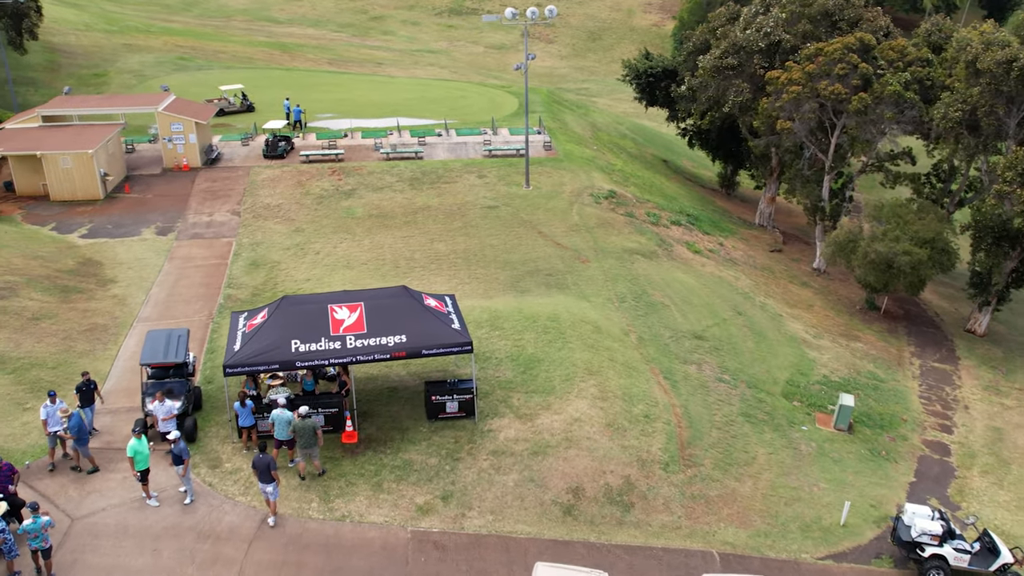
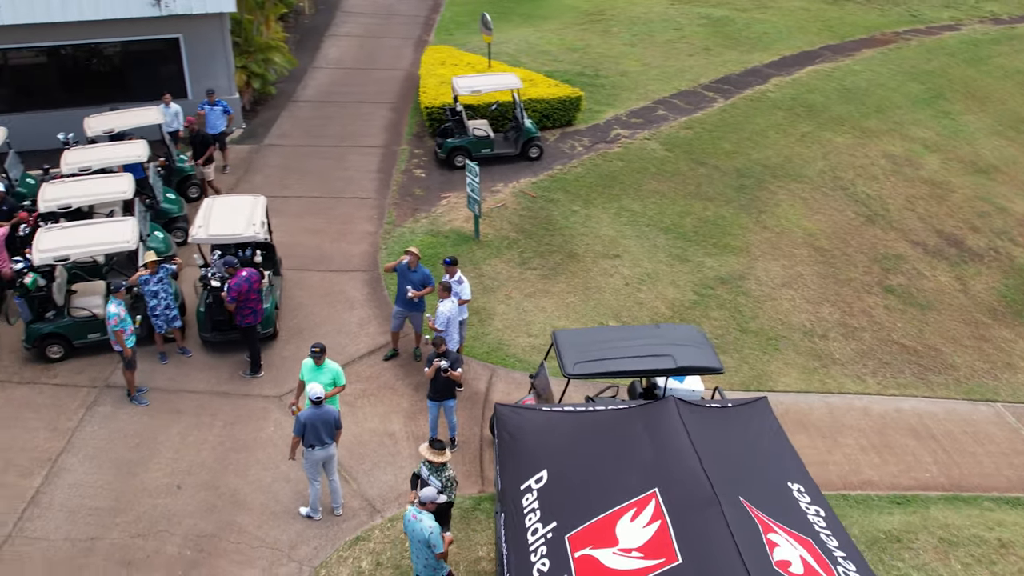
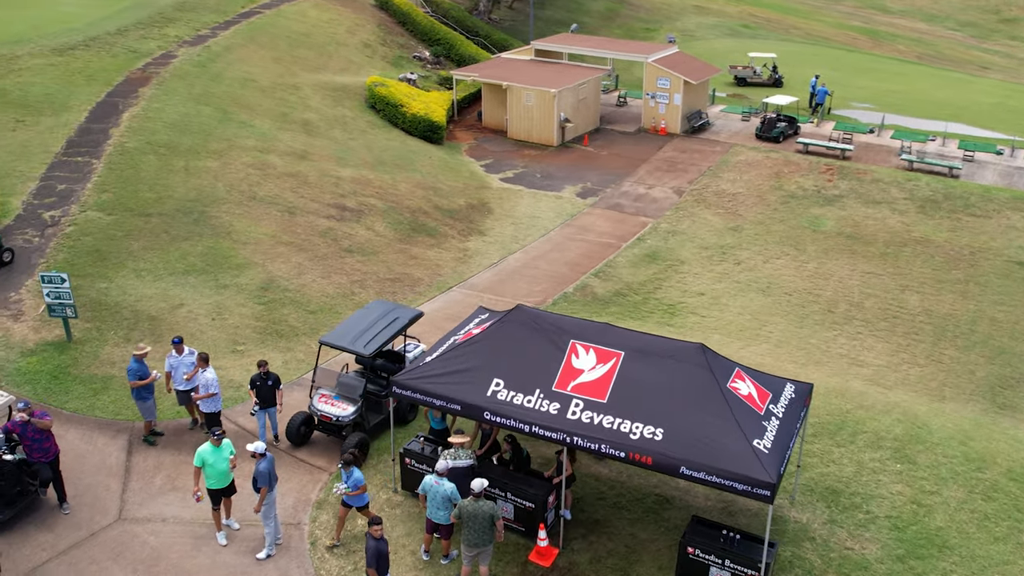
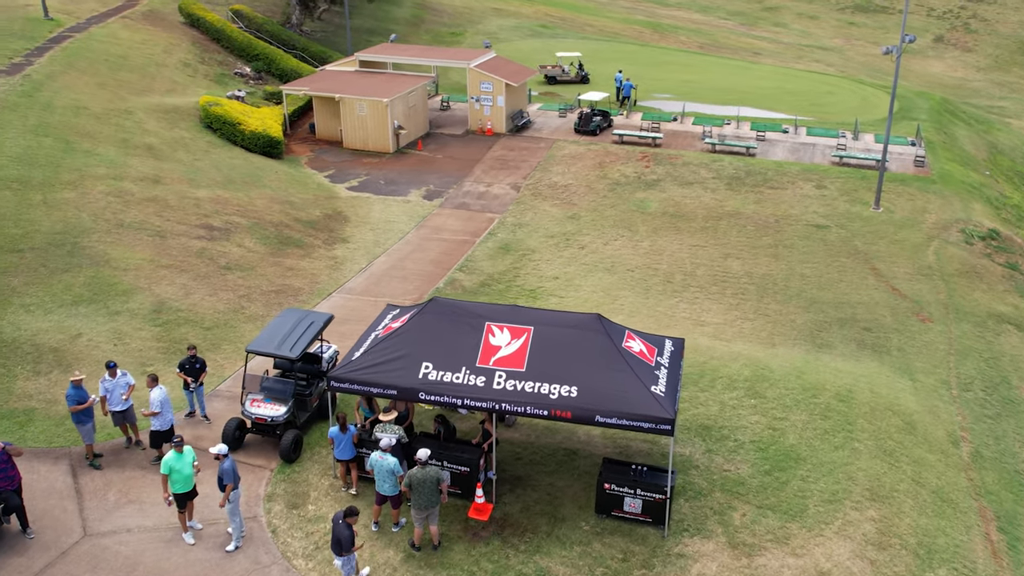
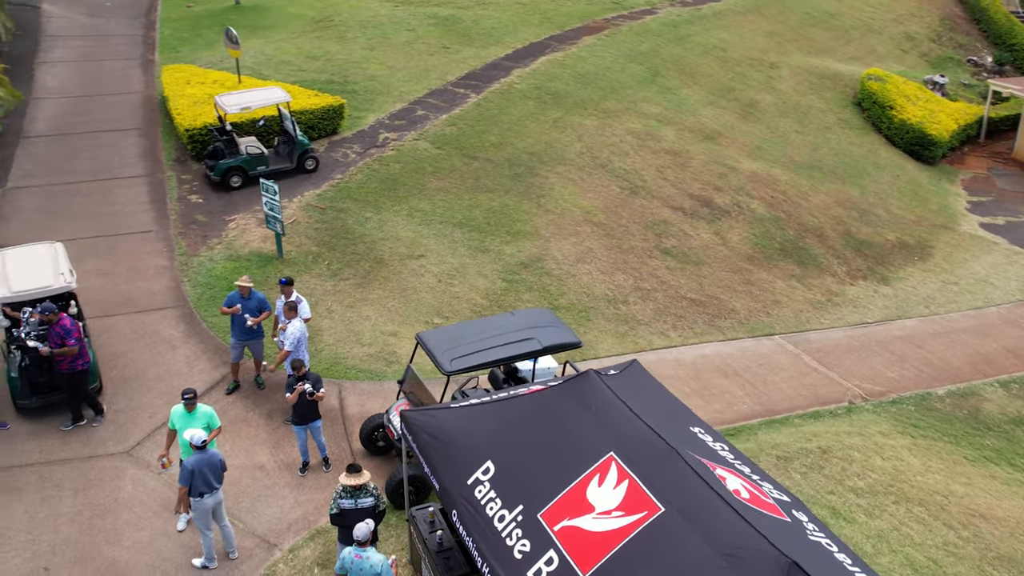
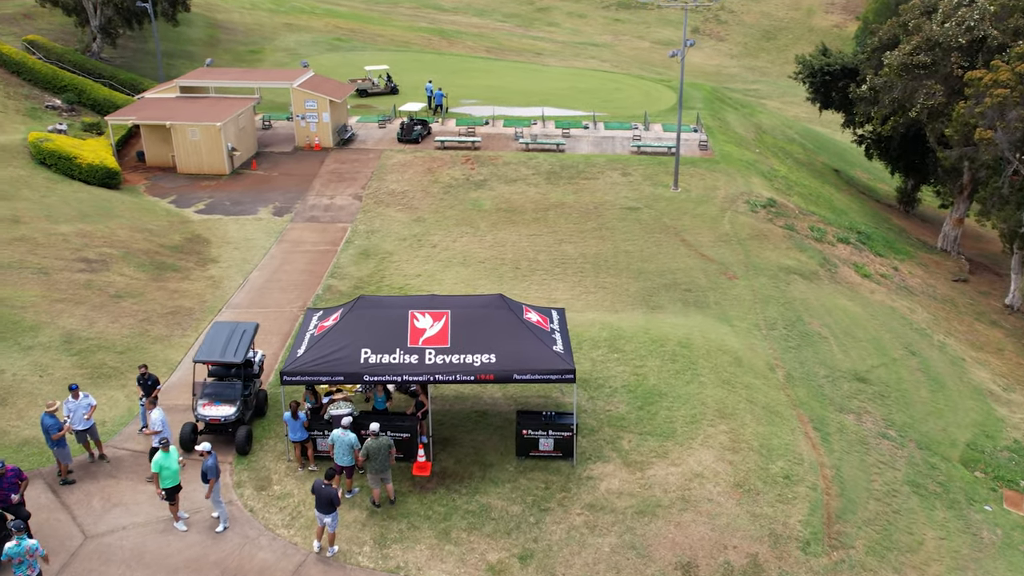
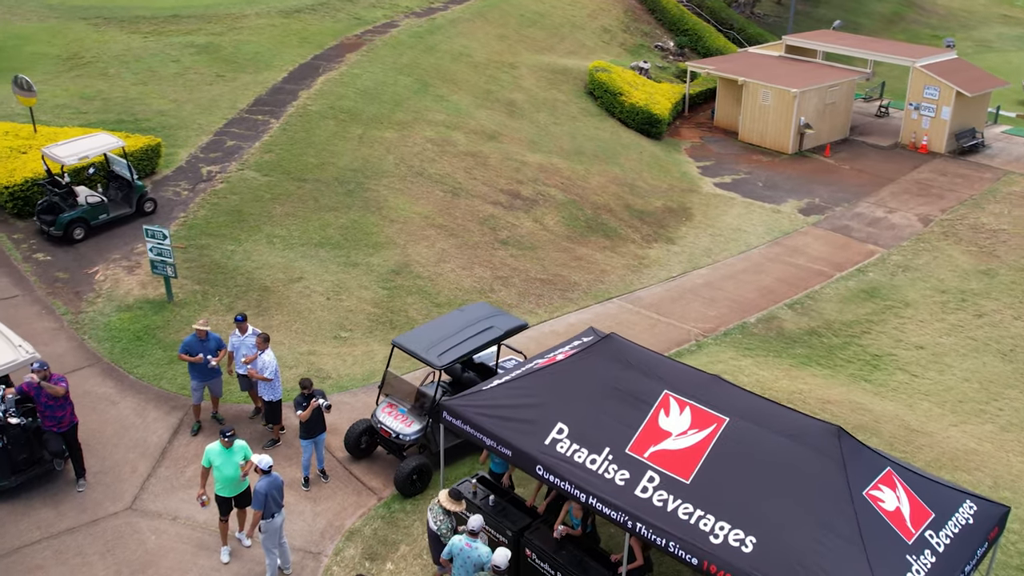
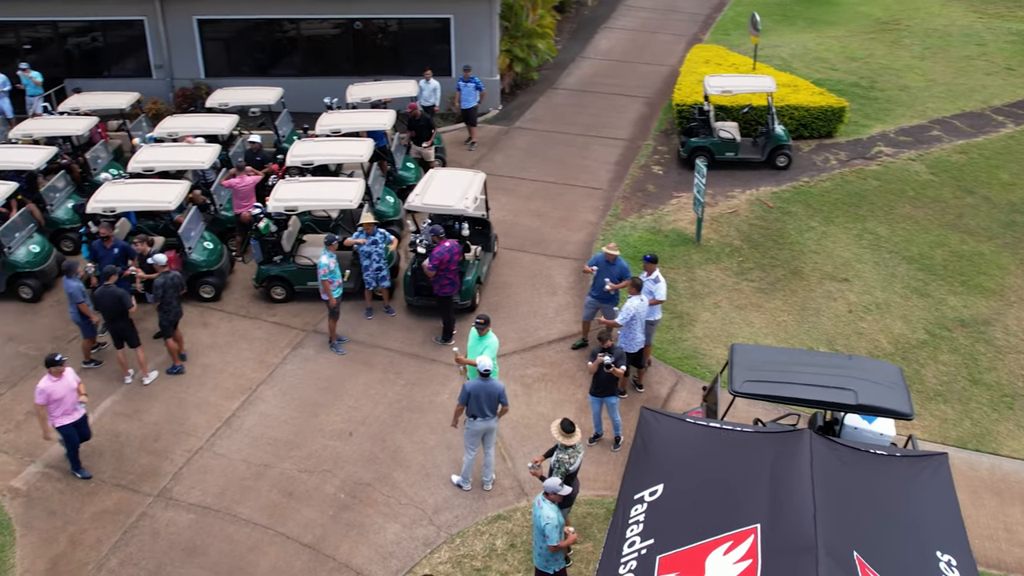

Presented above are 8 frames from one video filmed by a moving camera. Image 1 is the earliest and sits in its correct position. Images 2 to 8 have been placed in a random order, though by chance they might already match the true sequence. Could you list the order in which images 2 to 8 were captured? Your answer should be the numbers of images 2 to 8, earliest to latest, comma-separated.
6, 4, 3, 7, 5, 2, 8
